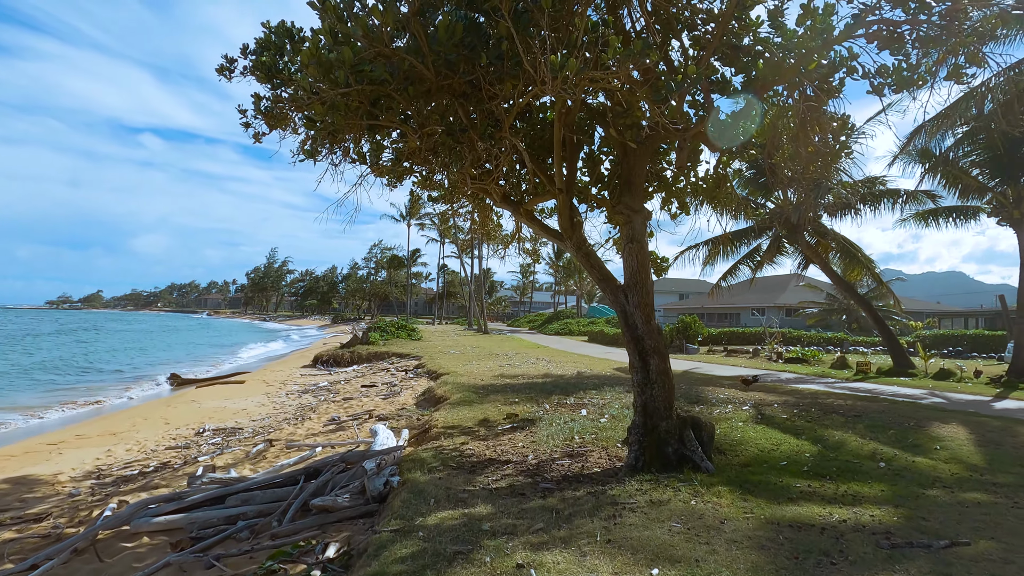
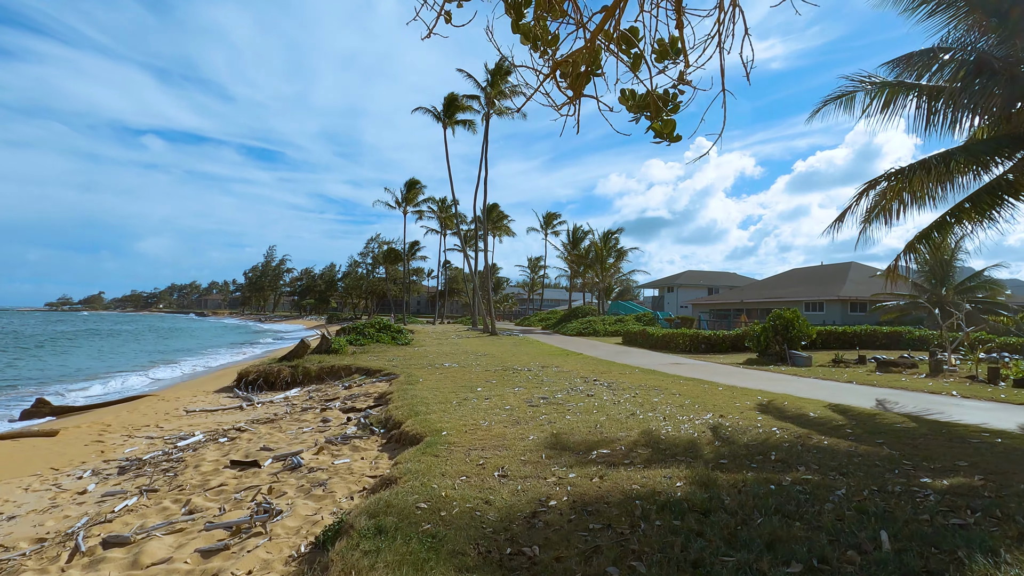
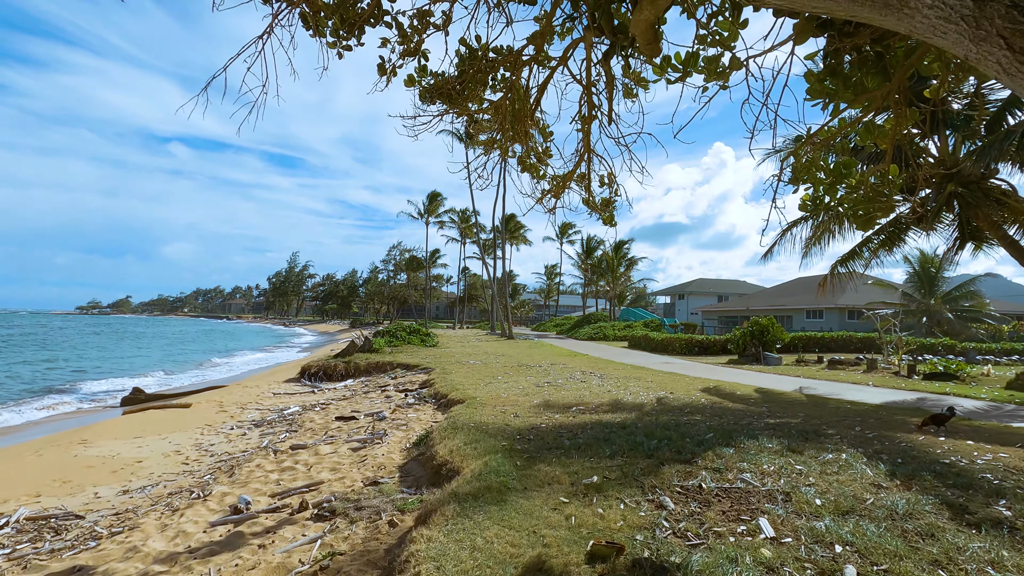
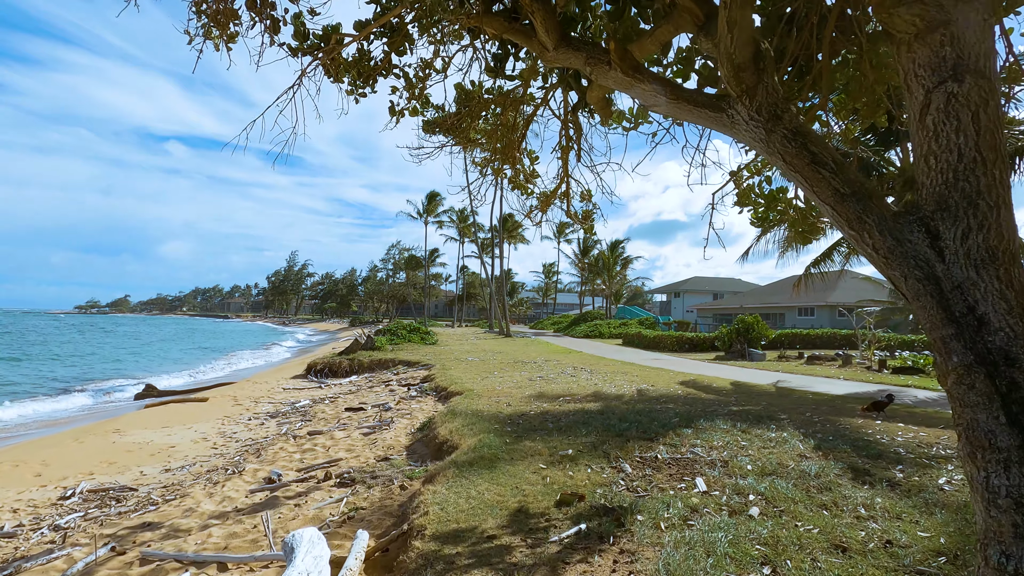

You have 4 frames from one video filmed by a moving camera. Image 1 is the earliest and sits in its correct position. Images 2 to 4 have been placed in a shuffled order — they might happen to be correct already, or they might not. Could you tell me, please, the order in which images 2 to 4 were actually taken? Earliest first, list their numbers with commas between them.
4, 3, 2
